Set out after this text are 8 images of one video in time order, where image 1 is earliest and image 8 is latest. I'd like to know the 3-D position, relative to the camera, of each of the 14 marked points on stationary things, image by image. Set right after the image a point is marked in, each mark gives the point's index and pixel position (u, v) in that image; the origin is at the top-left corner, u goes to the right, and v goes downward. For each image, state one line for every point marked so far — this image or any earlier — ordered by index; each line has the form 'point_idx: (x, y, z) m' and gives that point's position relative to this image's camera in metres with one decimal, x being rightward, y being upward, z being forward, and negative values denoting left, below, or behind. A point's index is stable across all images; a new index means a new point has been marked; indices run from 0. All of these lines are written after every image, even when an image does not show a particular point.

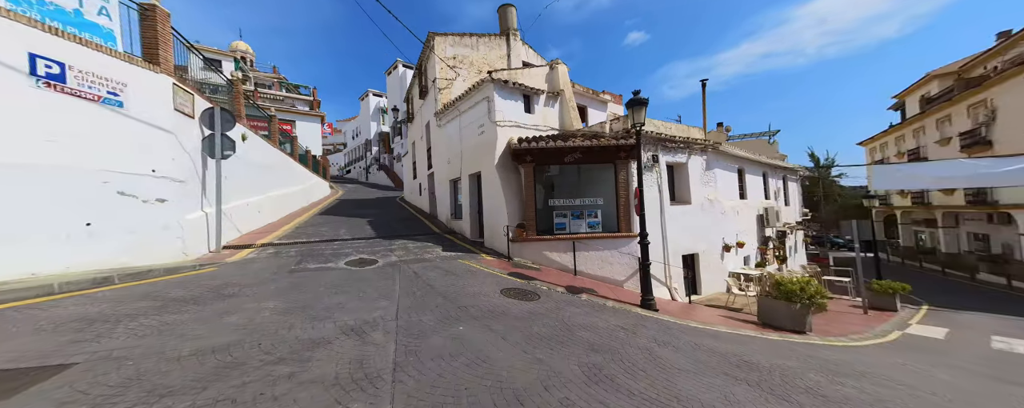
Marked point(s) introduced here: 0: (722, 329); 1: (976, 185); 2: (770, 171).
0: (+3.7, -2.1, +5.8) m
1: (+14.7, +0.8, +10.7) m
2: (+14.0, +1.7, +17.0) m
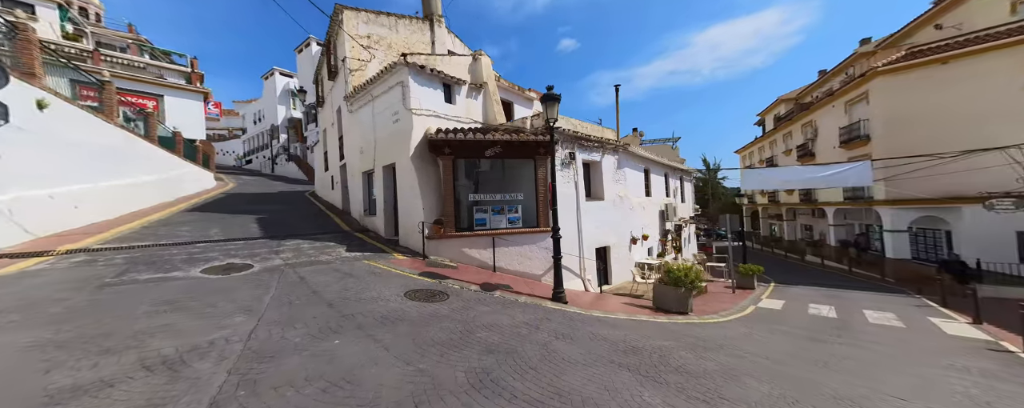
0: (+2.1, -2.1, +6.3) m
1: (+11.9, +0.8, +13.5) m
2: (+9.9, +1.8, +19.5) m
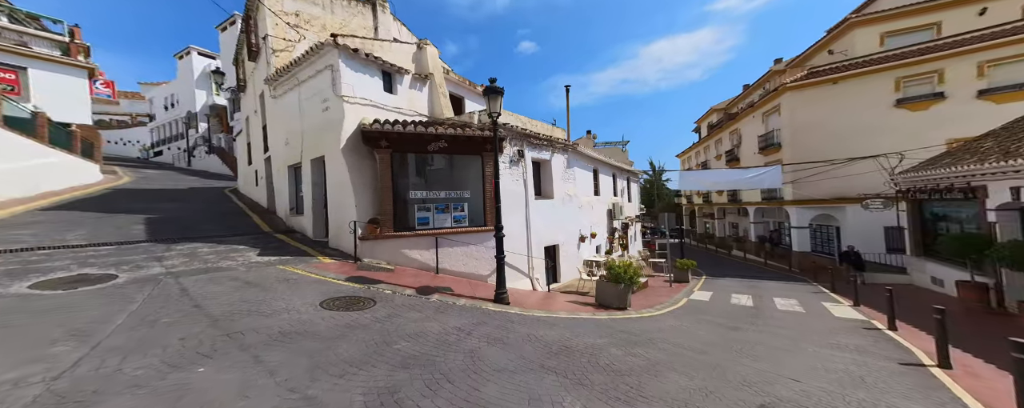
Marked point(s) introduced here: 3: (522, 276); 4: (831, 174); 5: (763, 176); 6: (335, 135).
0: (+1.0, -2.1, +6.4) m
1: (+9.6, +0.8, +14.9) m
2: (+6.8, +1.8, +20.6) m
3: (+0.4, -2.1, +10.2) m
4: (+17.1, +1.5, +18.5) m
5: (+11.8, +1.0, +16.1) m
6: (-3.7, +1.4, +7.3) m
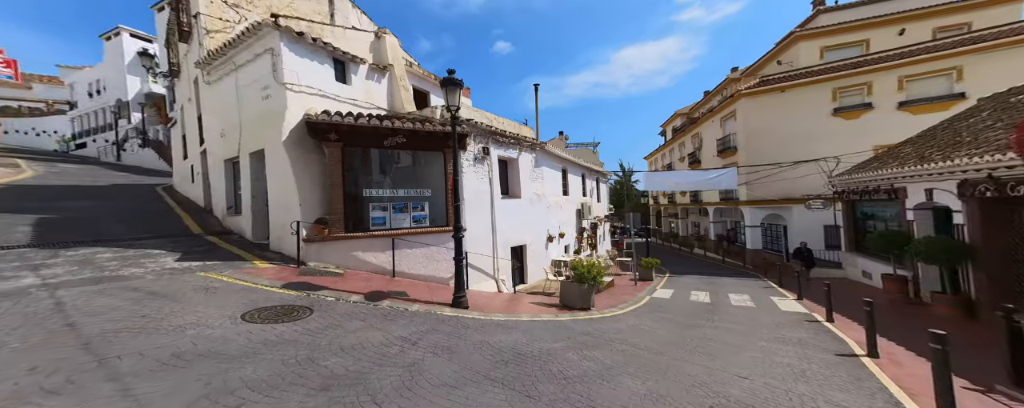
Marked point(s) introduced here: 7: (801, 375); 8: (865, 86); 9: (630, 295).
0: (+0.3, -2.1, +6.3) m
1: (+8.1, +0.7, +15.5) m
2: (+4.7, +1.8, +20.9) m
3: (-0.7, -2.1, +10.0) m
4: (+15.2, +1.5, +19.8) m
5: (+10.1, +1.0, +16.9) m
6: (-4.5, +1.5, +6.7) m
7: (+3.9, -2.3, +4.7) m
8: (+18.5, +6.1, +18.3) m
9: (+4.1, -3.1, +11.9) m
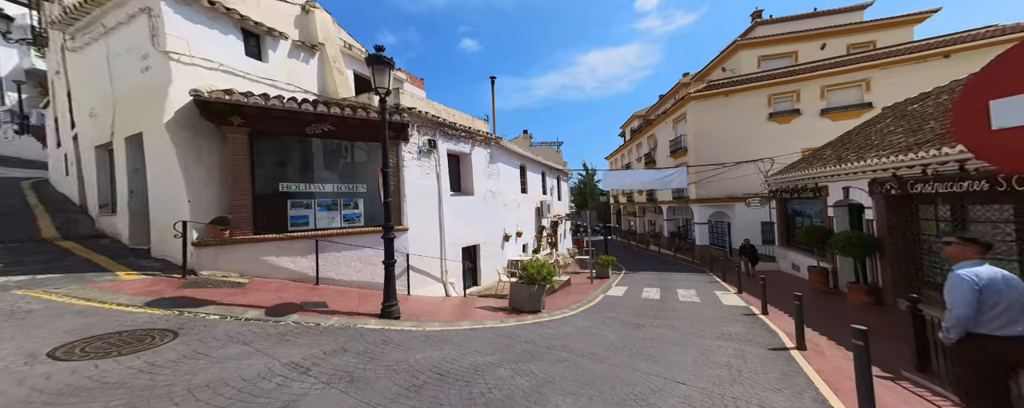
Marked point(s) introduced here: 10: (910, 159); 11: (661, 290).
0: (-0.8, -2.0, +5.8) m
1: (+6.0, +0.9, +15.8) m
2: (+2.0, +2.0, +20.8) m
3: (-2.1, -2.1, +9.4) m
4: (+12.6, +1.7, +20.9) m
5: (+7.8, +1.1, +17.5) m
6: (-5.5, +1.5, +5.7) m
7: (+3.0, -2.3, +4.6) m
8: (+16.0, +6.3, +19.8) m
9: (+2.4, -3.1, +11.8) m
10: (+9.1, +1.0, +8.1) m
11: (+5.6, -3.2, +13.0) m
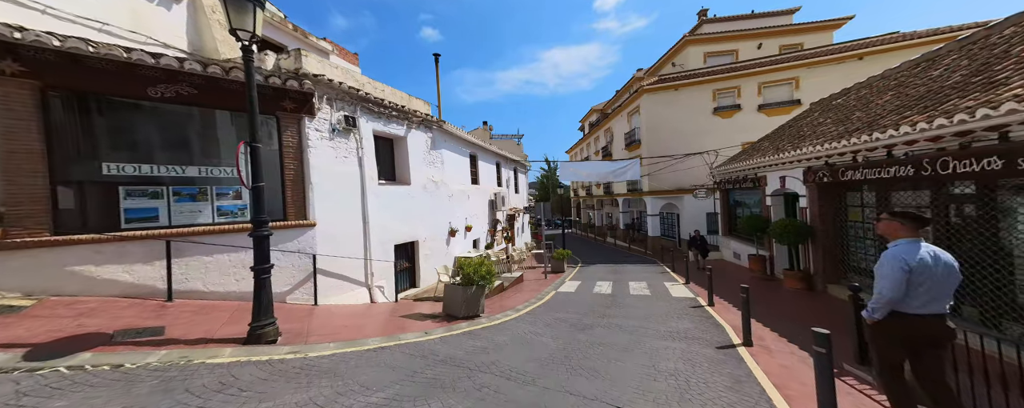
0: (-1.9, -1.9, +4.7) m
1: (+3.6, +1.3, +15.4) m
2: (-0.9, +2.5, +19.8) m
3: (-3.7, -1.8, +8.1) m
4: (+9.6, +2.2, +21.1) m
5: (+5.3, +1.6, +17.2) m
6: (-6.6, +1.6, +3.9) m
7: (+2.0, -2.1, +4.0) m
8: (+13.1, +6.8, +20.3) m
9: (+0.6, -2.8, +11.1) m
10: (+7.7, +1.3, +8.1) m
11: (+3.6, -2.8, +12.6) m
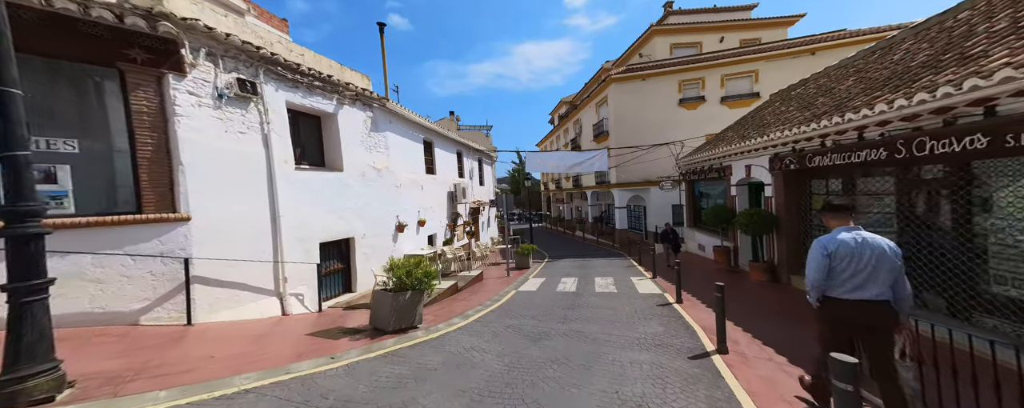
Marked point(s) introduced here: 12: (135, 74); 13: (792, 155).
0: (-2.7, -1.7, +3.3) m
1: (+1.9, +1.6, +14.4) m
2: (-2.9, +2.9, +18.4) m
3: (-4.7, -1.6, +6.6) m
4: (+7.4, +2.7, +20.6) m
5: (+3.4, +2.0, +16.4) m
6: (-7.3, +1.7, +2.1) m
7: (+1.3, -2.0, +2.9) m
8: (+11.0, +7.4, +20.0) m
9: (-0.7, -2.5, +9.9) m
10: (+6.6, +1.6, +7.4) m
11: (+2.1, -2.5, +11.7) m
12: (-5.1, +1.8, +4.8) m
13: (+7.6, +1.2, +9.1) m
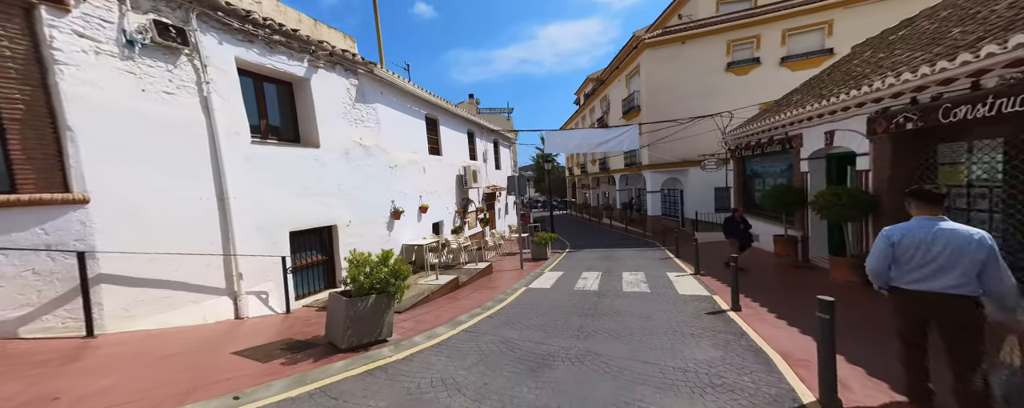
0: (-2.9, -1.5, +2.0) m
1: (+2.5, +2.2, +12.5) m
2: (-2.0, +3.6, +16.9) m
3: (-4.7, -1.3, +5.4) m
4: (+8.5, +3.6, +18.3) m
5: (+4.2, +2.7, +14.4) m
6: (-7.7, +1.9, +1.0) m
7: (+1.0, -1.8, +1.3) m
8: (+11.9, +8.2, +17.2) m
9: (-0.4, -2.0, +8.4) m
10: (+6.6, +2.0, +5.2) m
11: (+2.5, -2.0, +10.0) m
12: (-5.3, +2.0, +3.5) m
13: (+7.7, +1.7, +6.8) m
